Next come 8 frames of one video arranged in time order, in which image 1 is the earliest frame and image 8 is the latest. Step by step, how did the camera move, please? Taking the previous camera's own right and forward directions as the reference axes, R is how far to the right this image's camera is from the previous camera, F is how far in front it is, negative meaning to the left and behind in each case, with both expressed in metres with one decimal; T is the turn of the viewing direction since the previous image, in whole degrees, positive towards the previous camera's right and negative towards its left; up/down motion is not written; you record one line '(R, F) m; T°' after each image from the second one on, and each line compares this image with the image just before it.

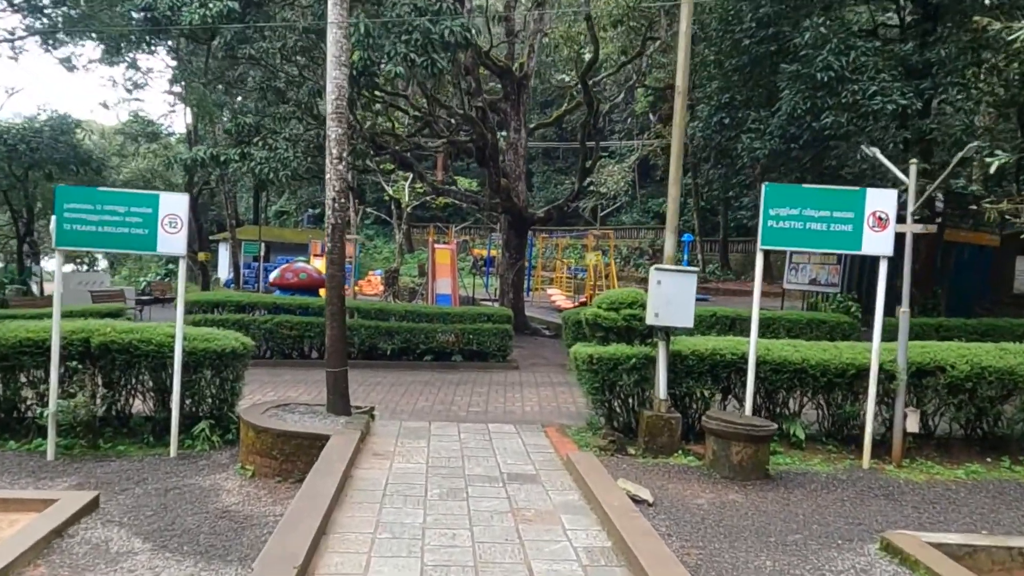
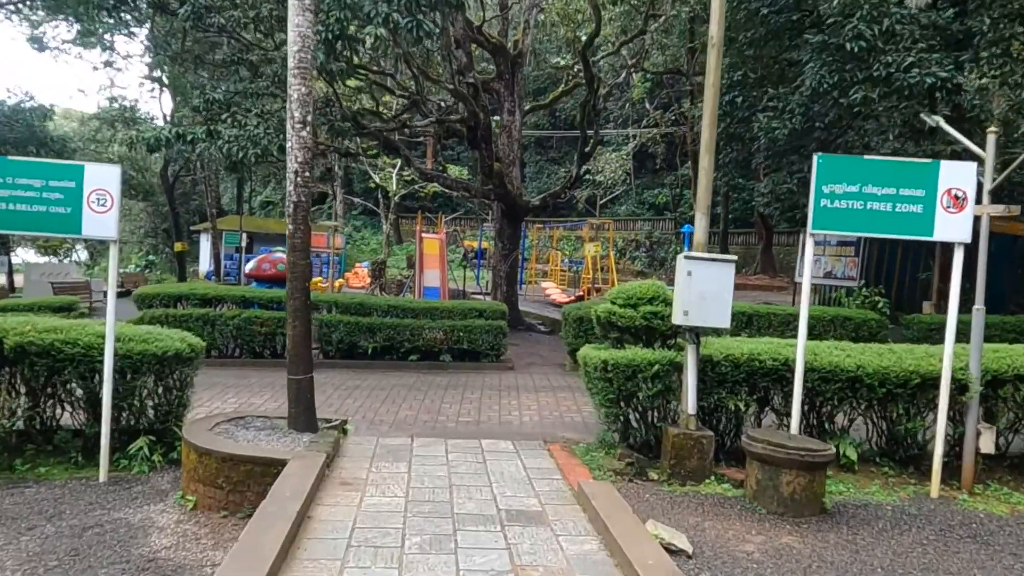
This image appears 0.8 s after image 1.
(-0.1, +1.0) m; +1°
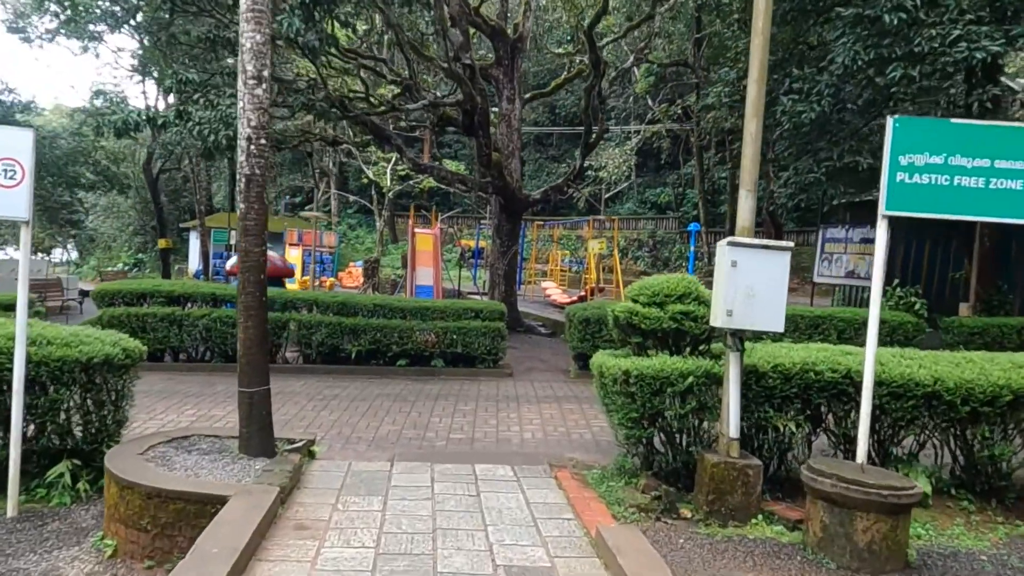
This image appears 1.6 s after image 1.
(0.0, +0.9) m; 0°
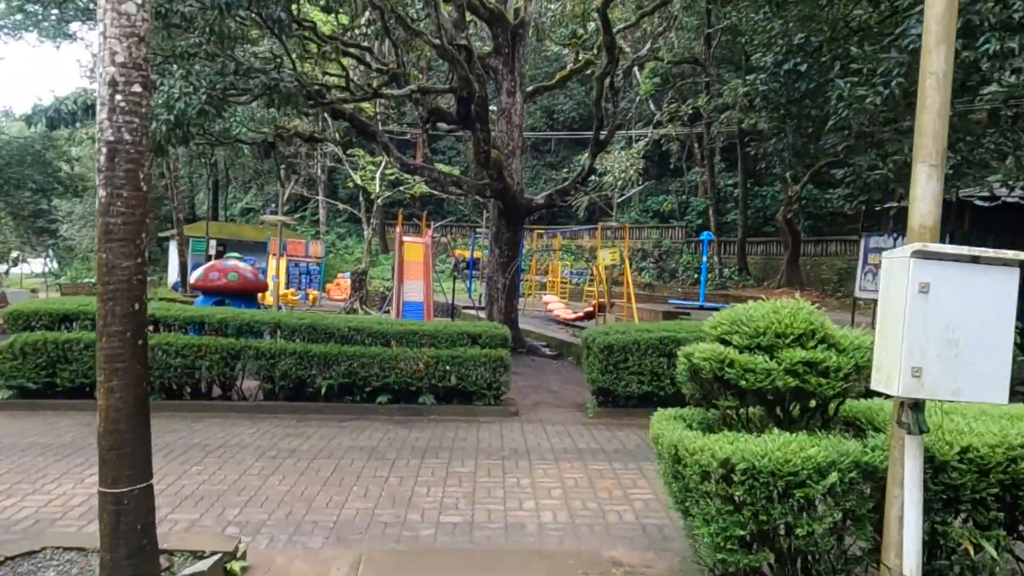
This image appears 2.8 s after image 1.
(-0.1, +1.6) m; 0°
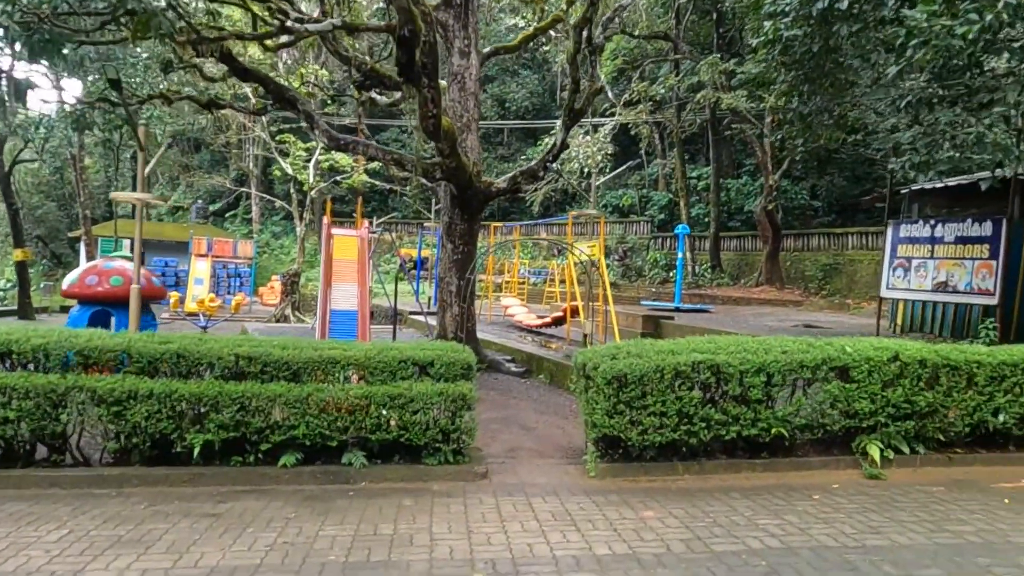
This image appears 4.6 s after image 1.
(-0.1, +2.2) m; +4°
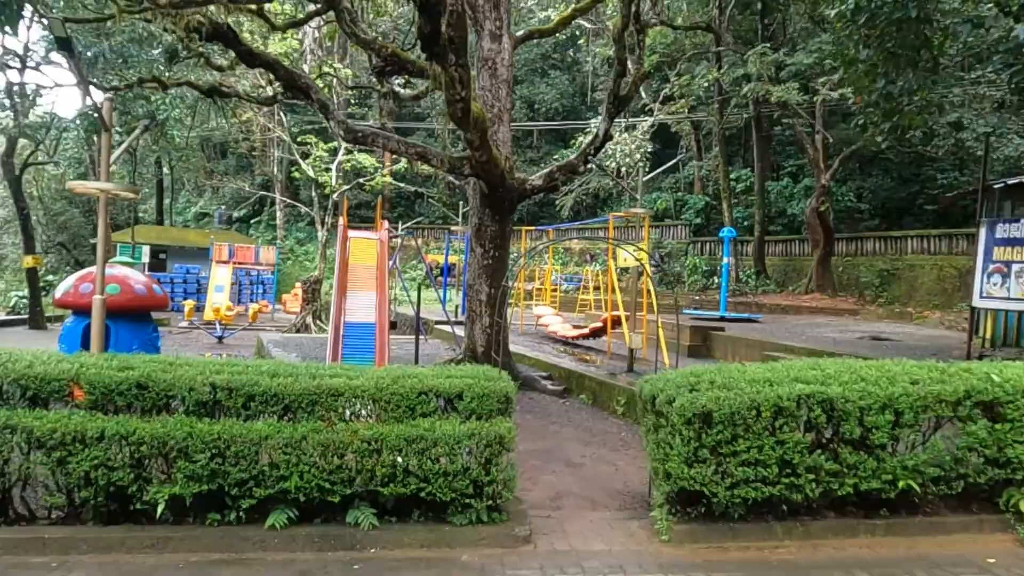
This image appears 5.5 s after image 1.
(-0.1, +1.1) m; -2°
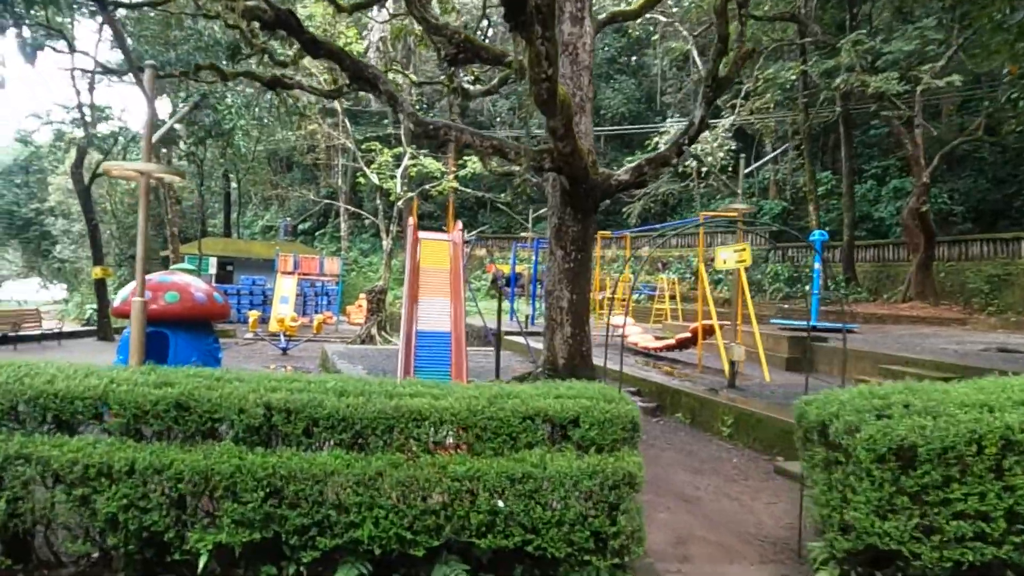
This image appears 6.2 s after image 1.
(-0.3, +0.8) m; -4°
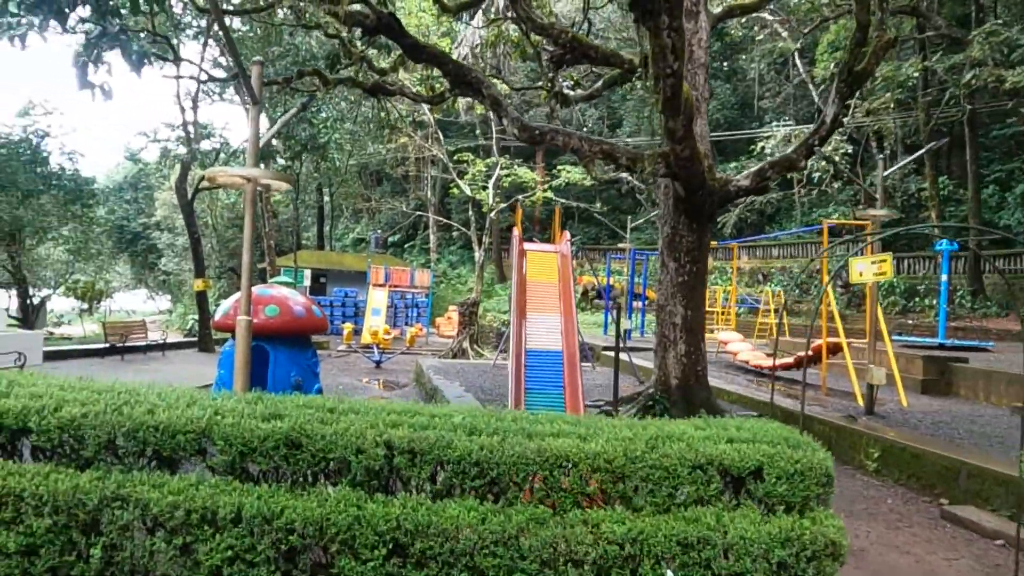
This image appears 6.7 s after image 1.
(-0.3, +0.5) m; -6°
